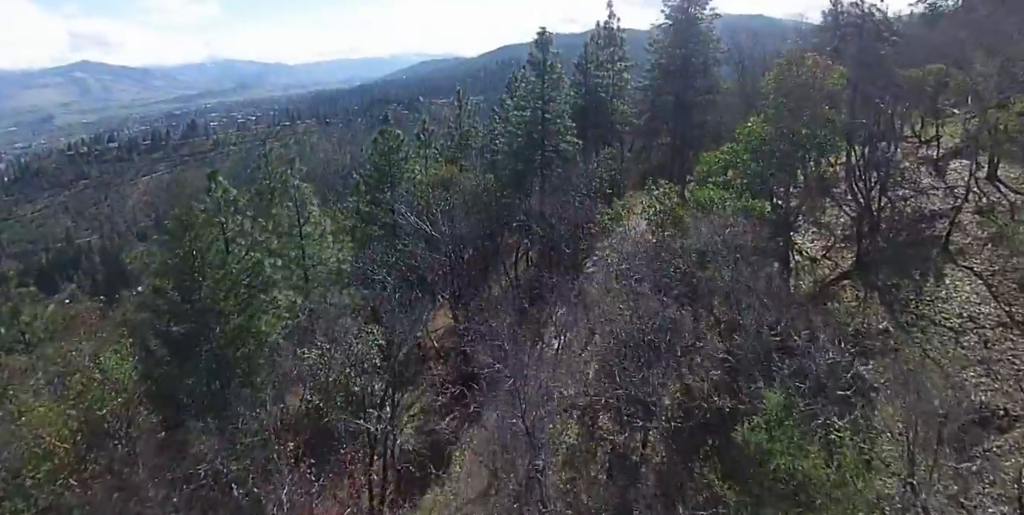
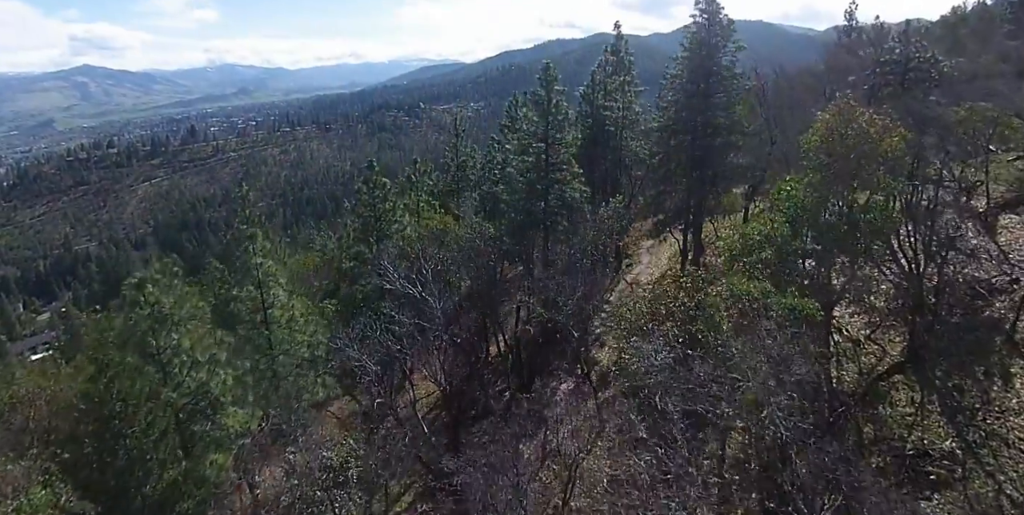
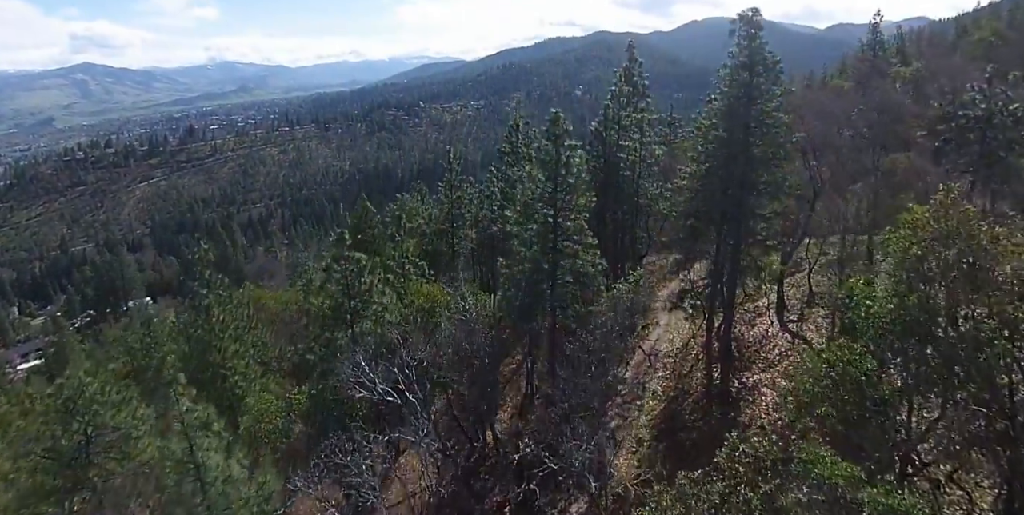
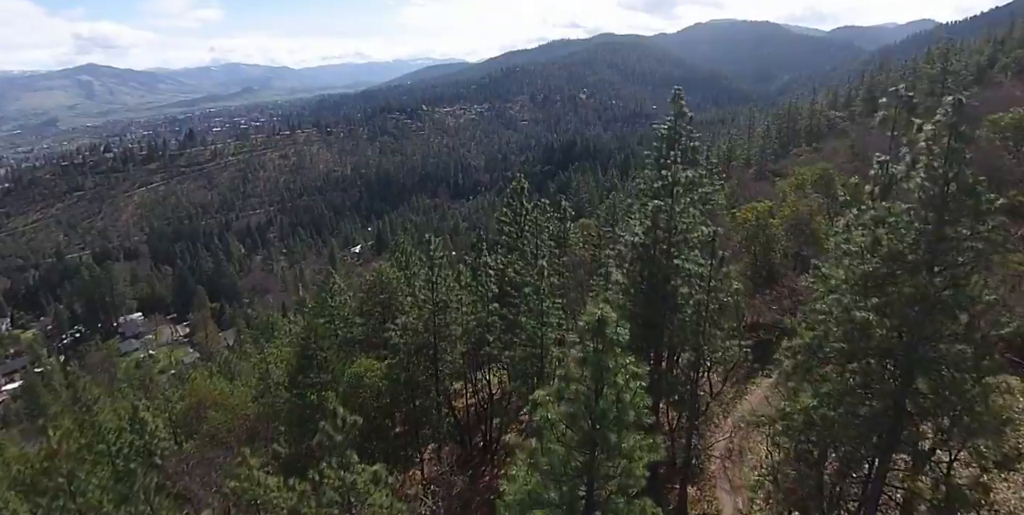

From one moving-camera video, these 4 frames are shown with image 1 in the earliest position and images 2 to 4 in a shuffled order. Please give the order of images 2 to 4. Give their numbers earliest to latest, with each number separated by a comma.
2, 3, 4
